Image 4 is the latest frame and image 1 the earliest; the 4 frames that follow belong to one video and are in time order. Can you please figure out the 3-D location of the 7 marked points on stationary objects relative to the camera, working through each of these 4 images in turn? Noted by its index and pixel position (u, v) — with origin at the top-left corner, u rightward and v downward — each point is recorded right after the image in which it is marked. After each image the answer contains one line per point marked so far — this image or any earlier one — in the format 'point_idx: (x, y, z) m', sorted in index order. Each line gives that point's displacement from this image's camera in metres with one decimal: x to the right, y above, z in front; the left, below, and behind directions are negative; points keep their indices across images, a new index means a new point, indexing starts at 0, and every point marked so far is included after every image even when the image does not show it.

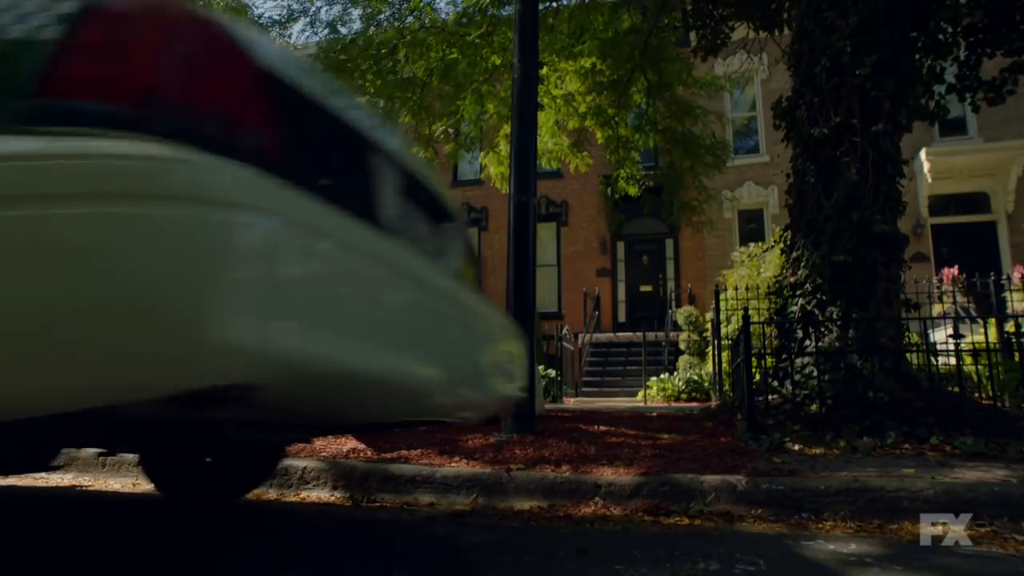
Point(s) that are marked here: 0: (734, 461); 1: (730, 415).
0: (+1.4, -1.1, +4.1) m
1: (+2.0, -1.1, +5.8) m
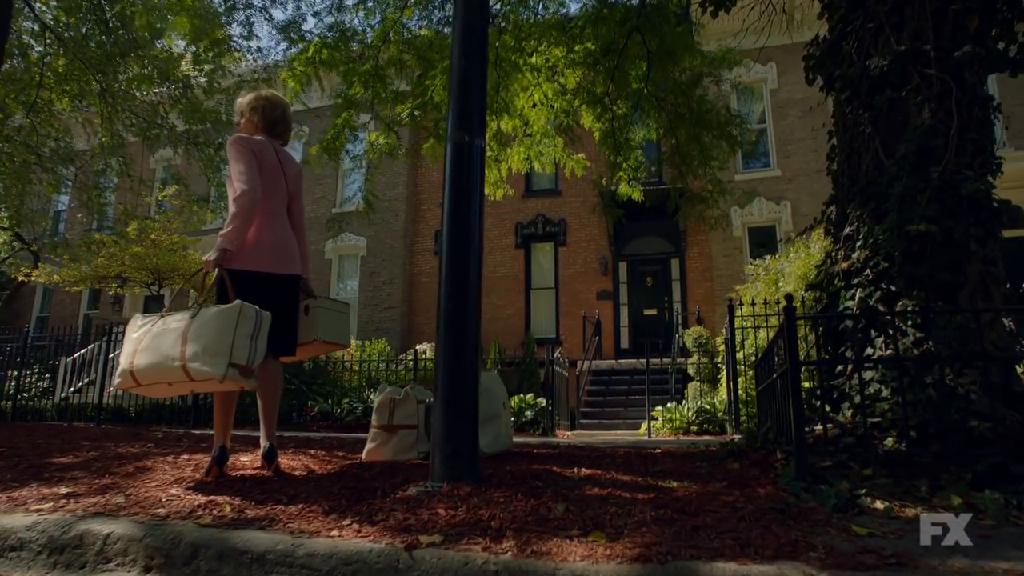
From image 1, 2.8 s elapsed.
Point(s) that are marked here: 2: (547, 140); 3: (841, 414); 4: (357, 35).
0: (+1.1, -0.9, +2.5) m
1: (+1.6, -1.0, +4.1) m
2: (+0.6, +2.2, +10.2) m
3: (+2.0, -0.8, +4.0) m
4: (-1.9, +3.2, +8.0) m
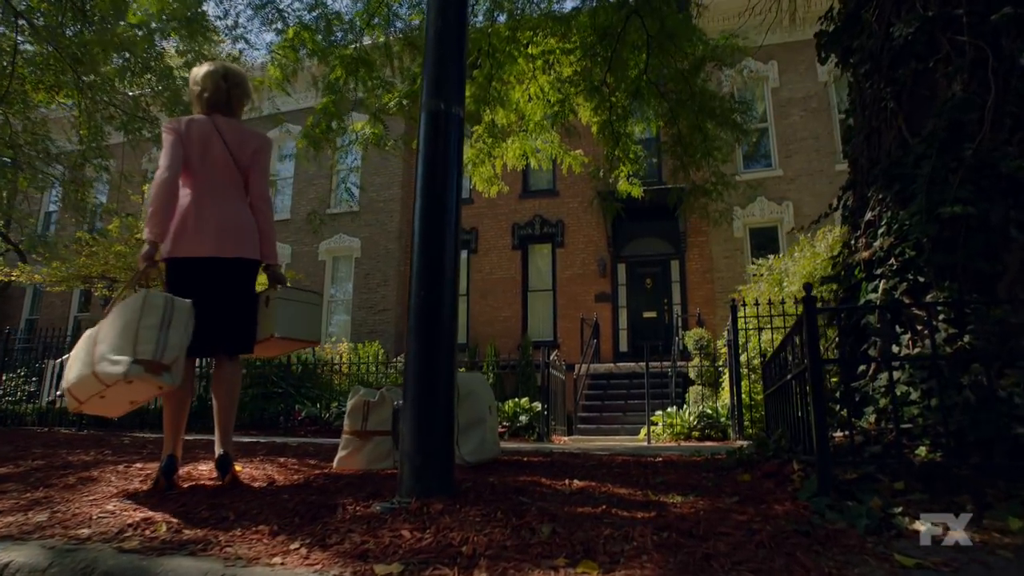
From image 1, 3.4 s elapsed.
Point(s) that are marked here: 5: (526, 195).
0: (+1.0, -0.9, +2.1) m
1: (+1.5, -1.0, +3.7) m
2: (+0.5, +2.2, +9.8) m
3: (+2.0, -0.7, +3.6) m
4: (-2.0, +3.2, +7.6) m
5: (+0.4, +2.4, +17.1) m
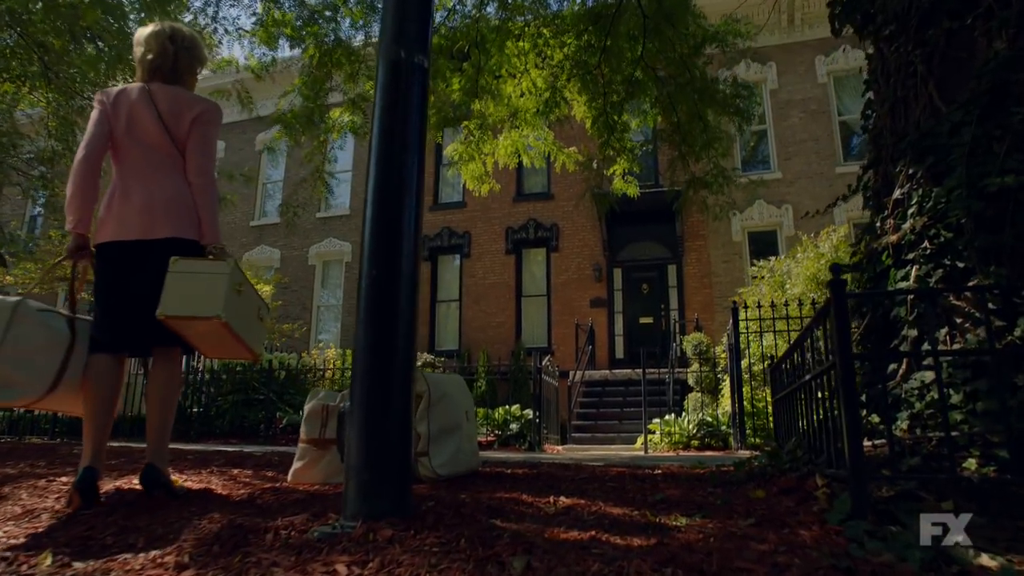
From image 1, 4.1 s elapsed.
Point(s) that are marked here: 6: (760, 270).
0: (+0.9, -0.8, +1.6) m
1: (+1.4, -0.9, +3.2) m
2: (+0.4, +2.2, +9.4) m
3: (+1.8, -0.7, +3.1) m
4: (-2.2, +3.2, +7.2) m
5: (+0.2, +2.3, +16.6) m
6: (+4.5, +0.3, +11.7) m
